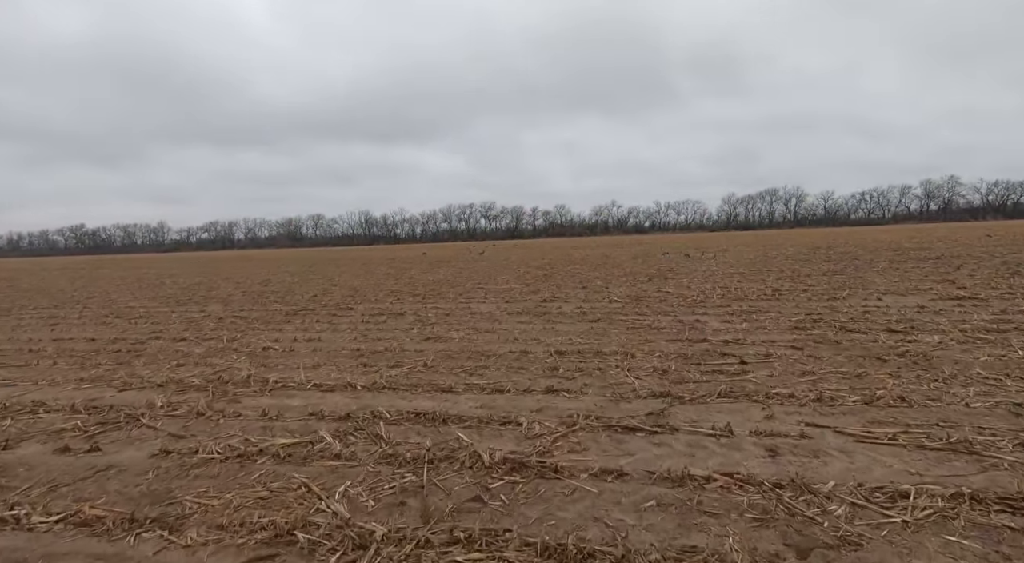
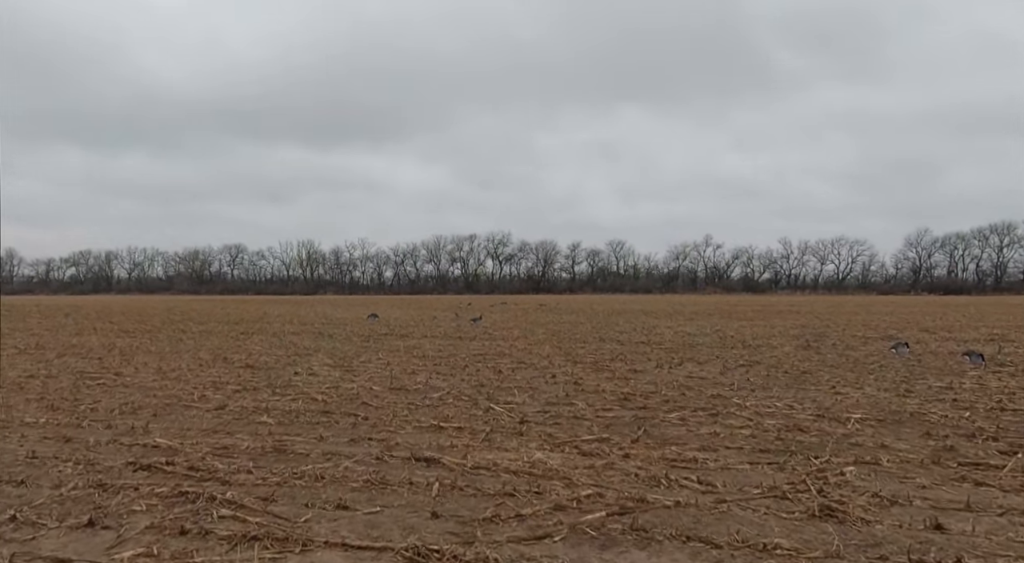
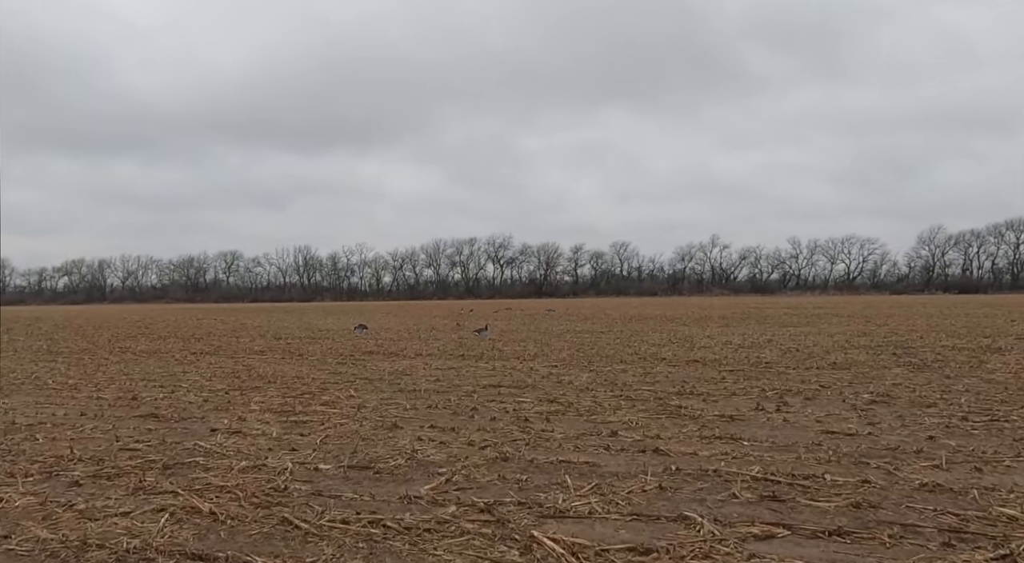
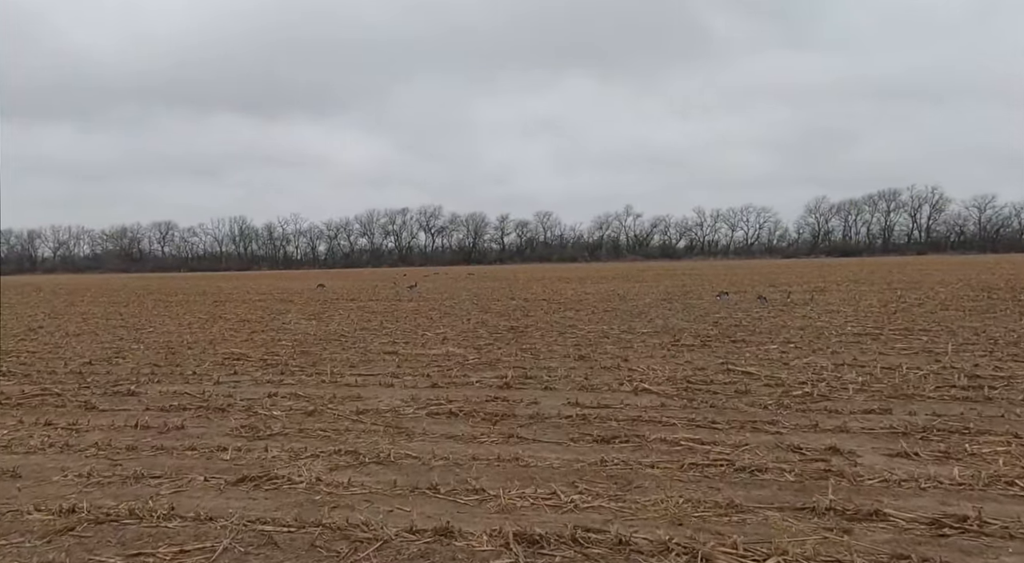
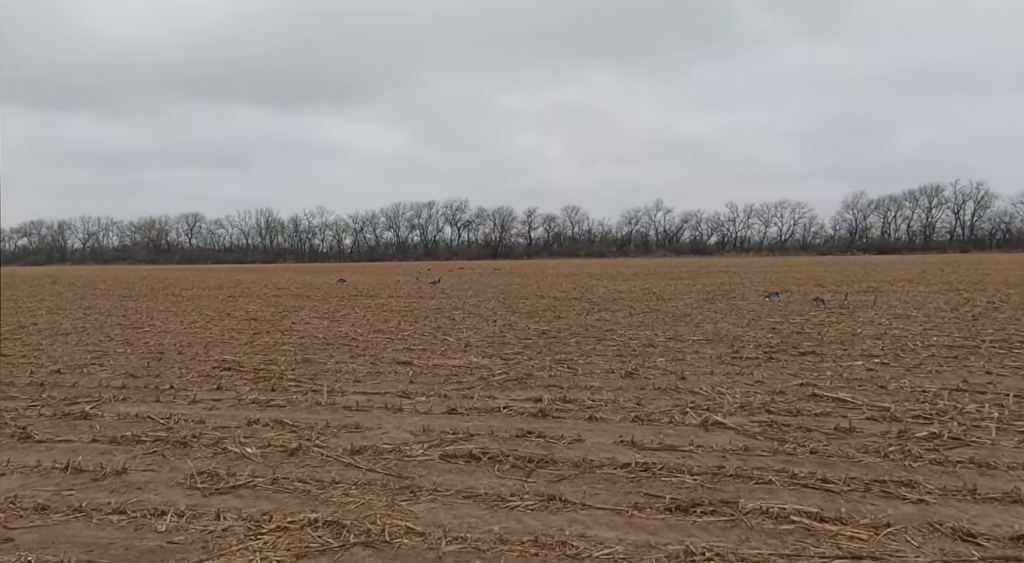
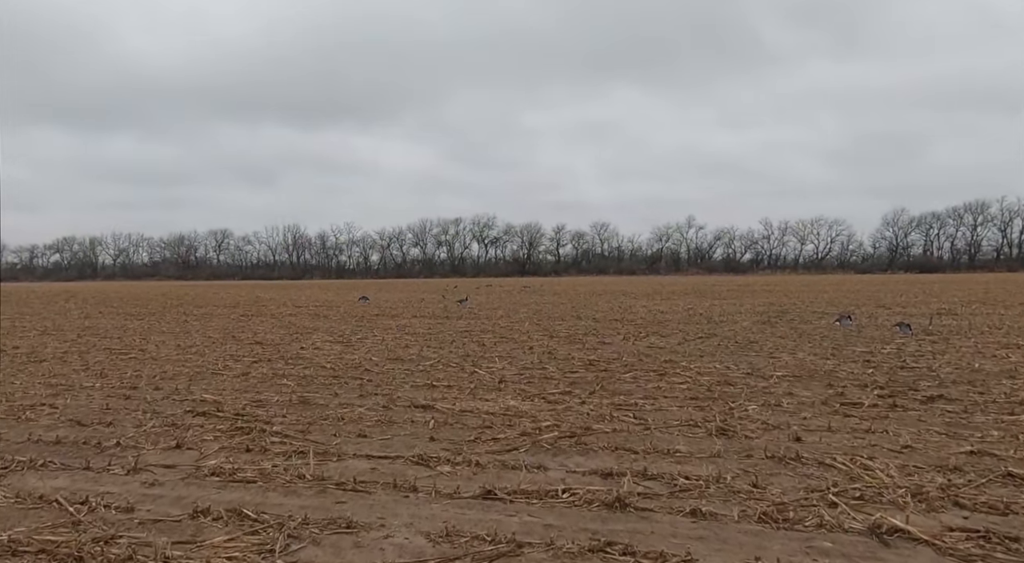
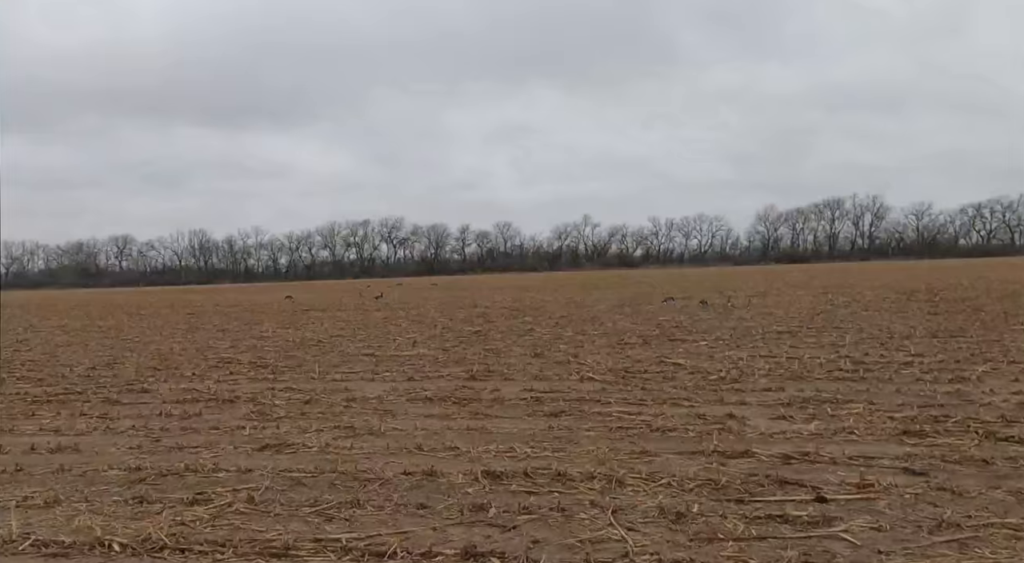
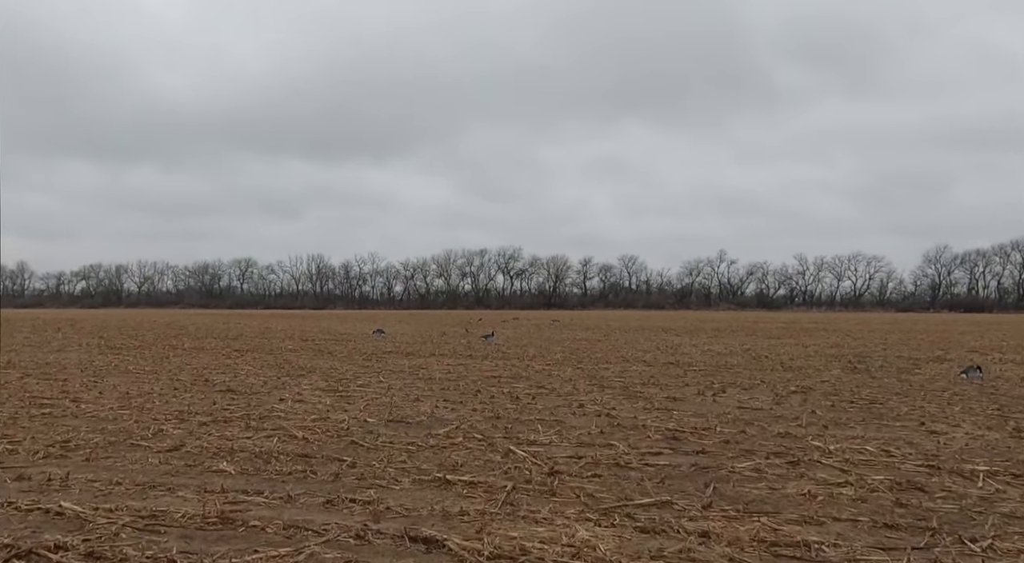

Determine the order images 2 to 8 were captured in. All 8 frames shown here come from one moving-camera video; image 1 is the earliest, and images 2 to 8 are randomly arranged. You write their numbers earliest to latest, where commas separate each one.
7, 4, 5, 6, 2, 8, 3
